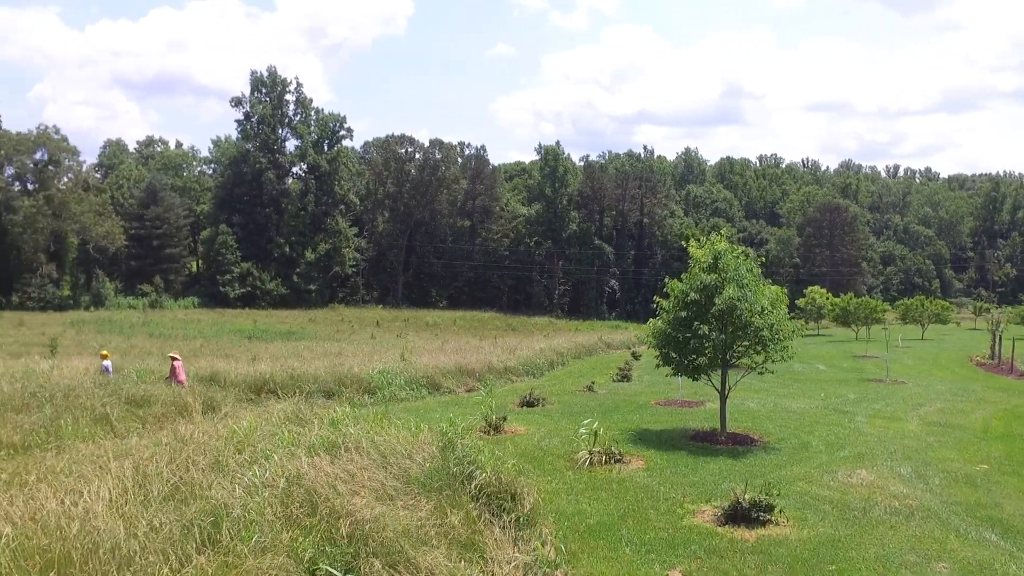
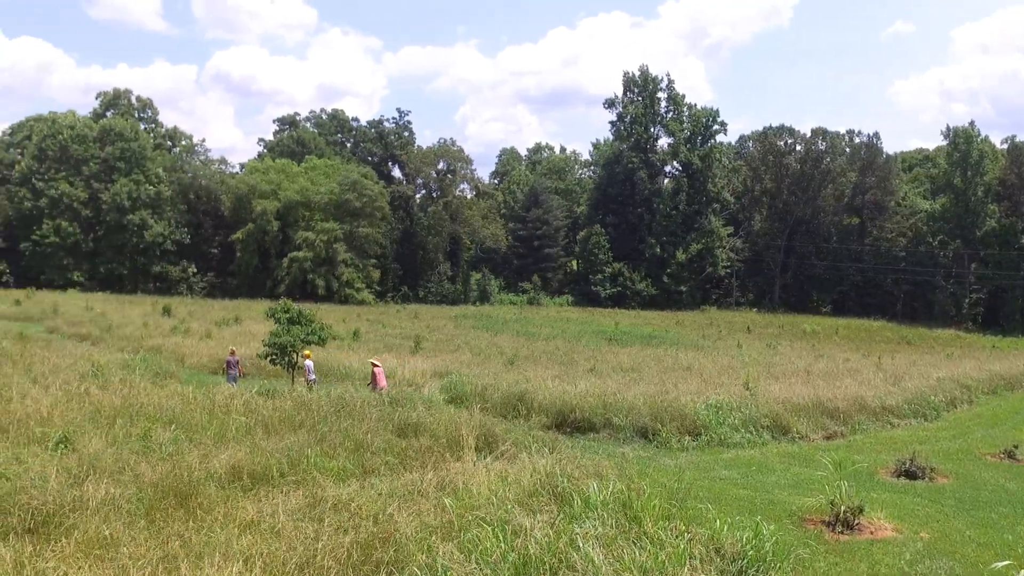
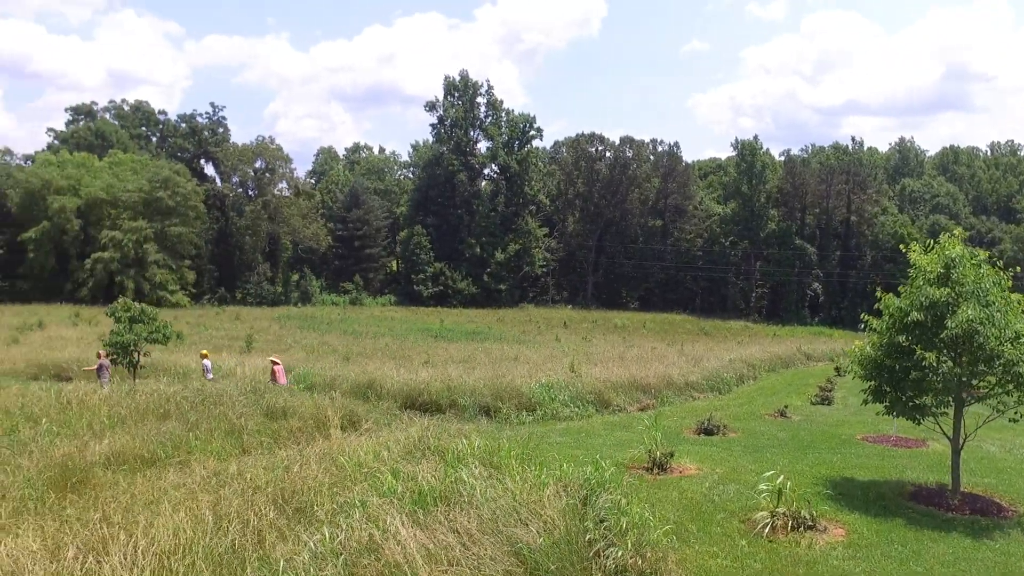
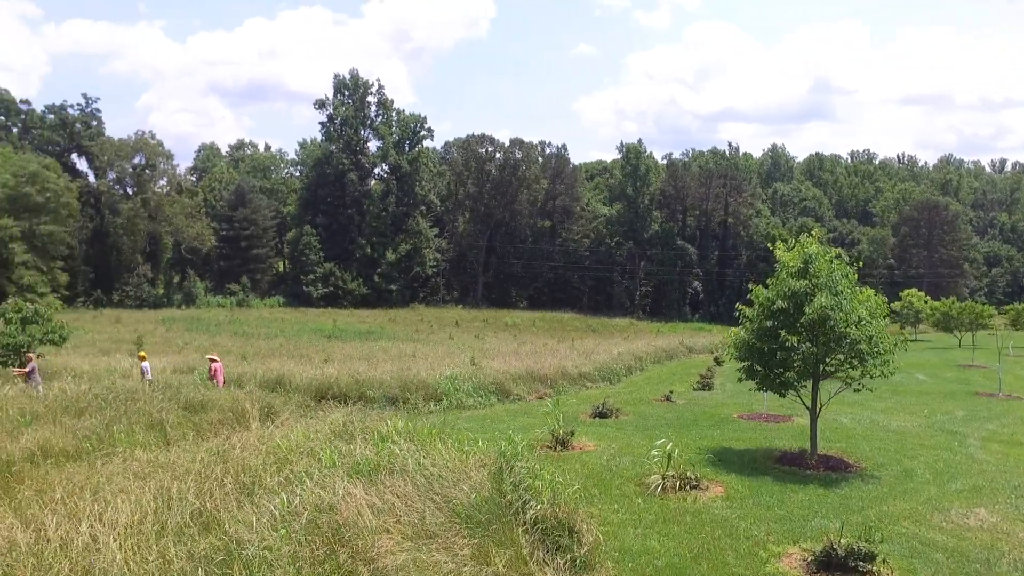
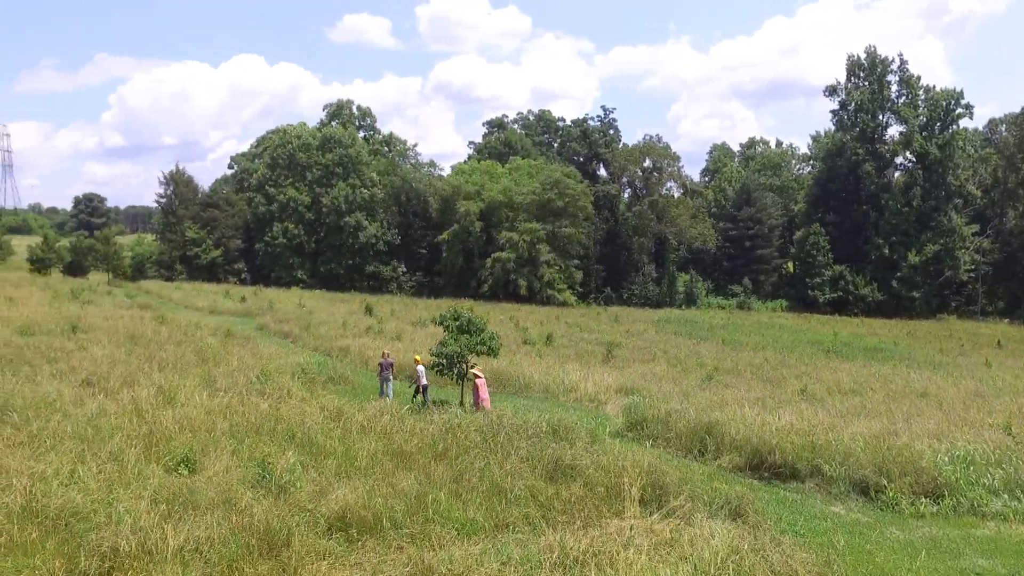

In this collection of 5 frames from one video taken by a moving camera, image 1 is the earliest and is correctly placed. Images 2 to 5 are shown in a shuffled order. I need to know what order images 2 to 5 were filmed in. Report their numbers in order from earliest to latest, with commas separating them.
4, 3, 2, 5
